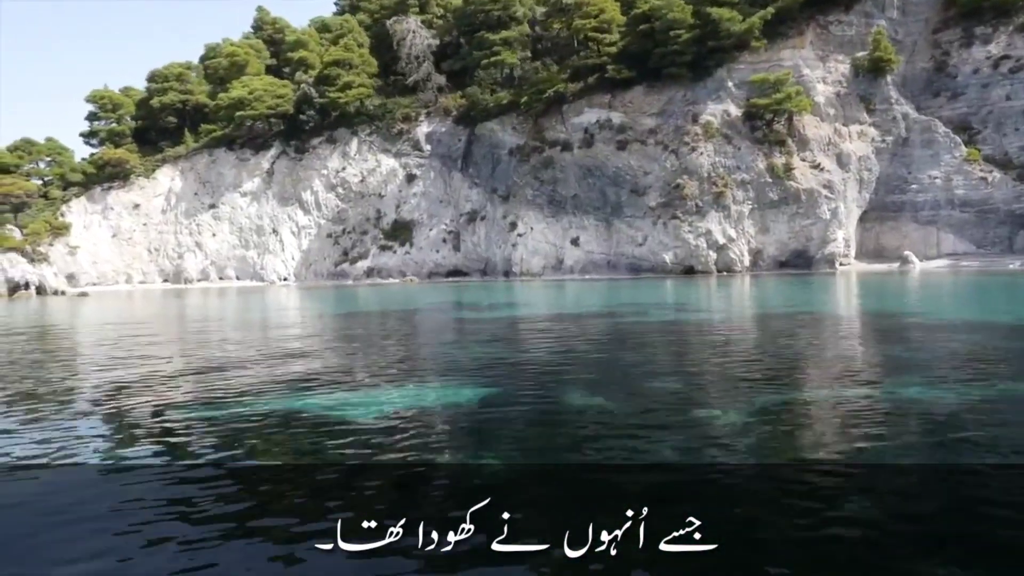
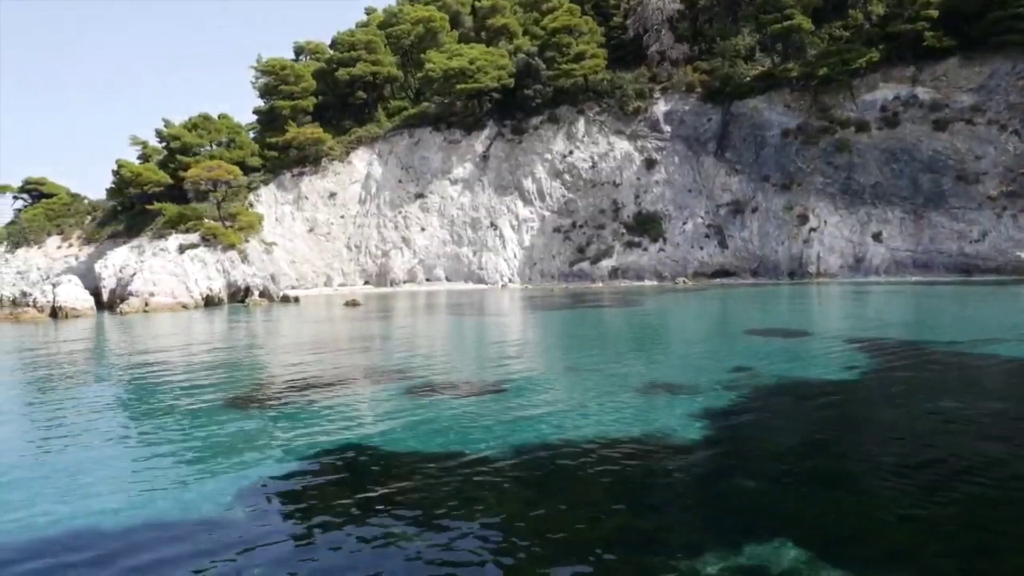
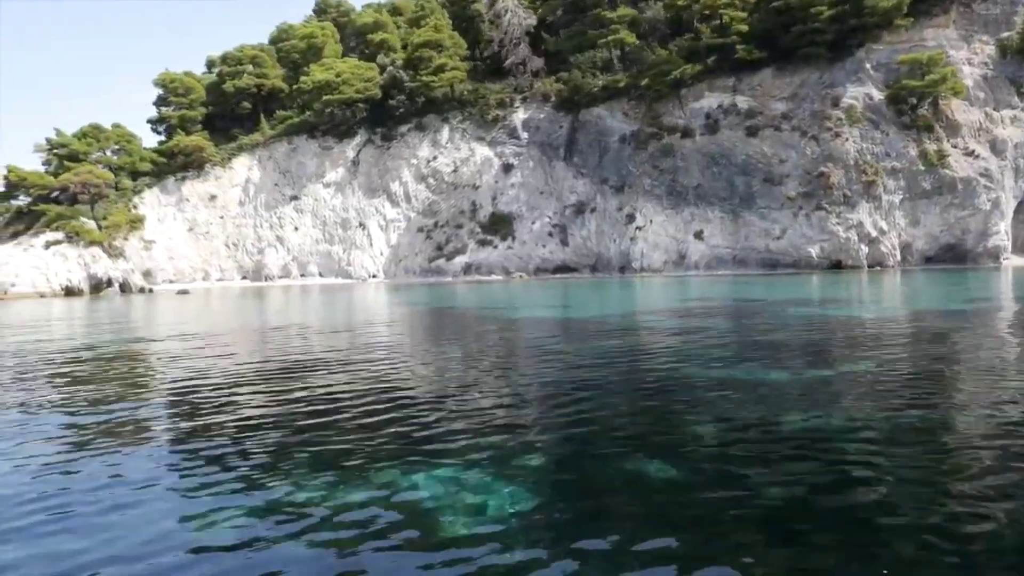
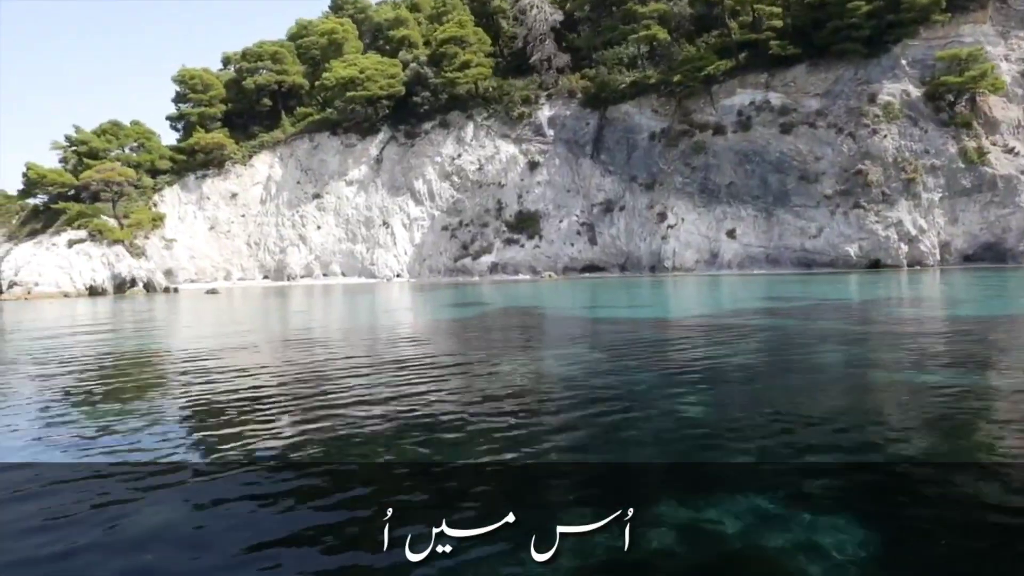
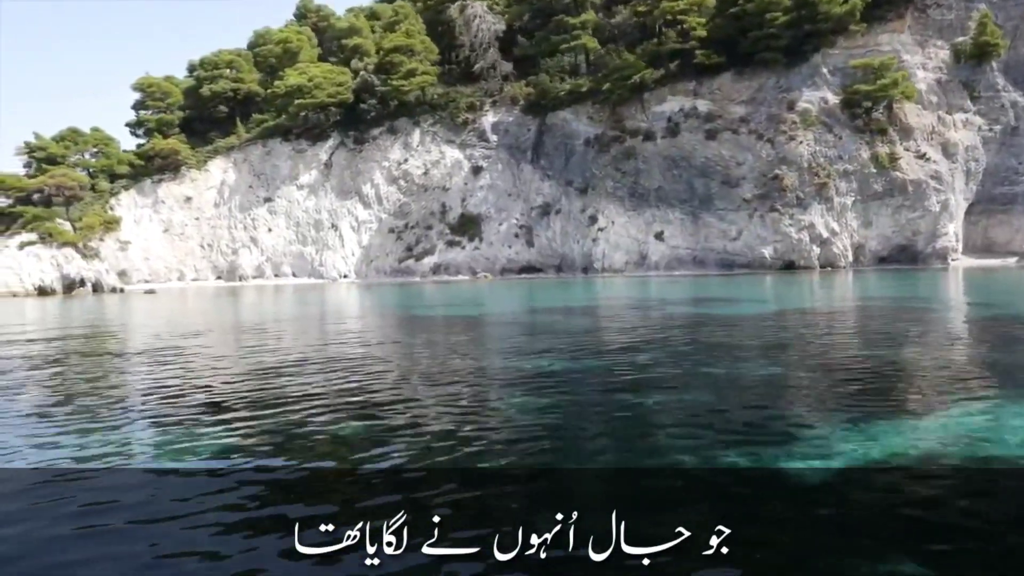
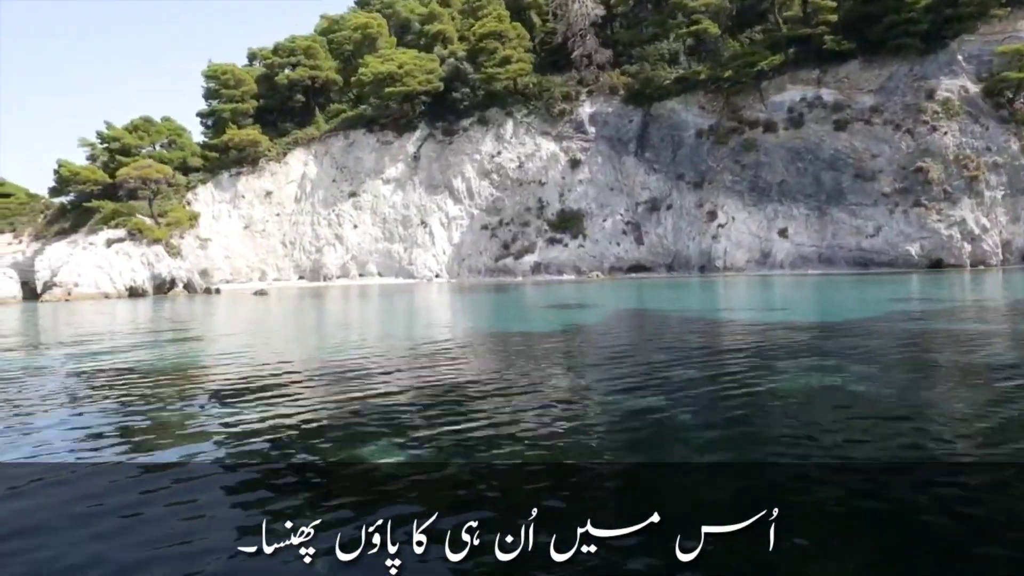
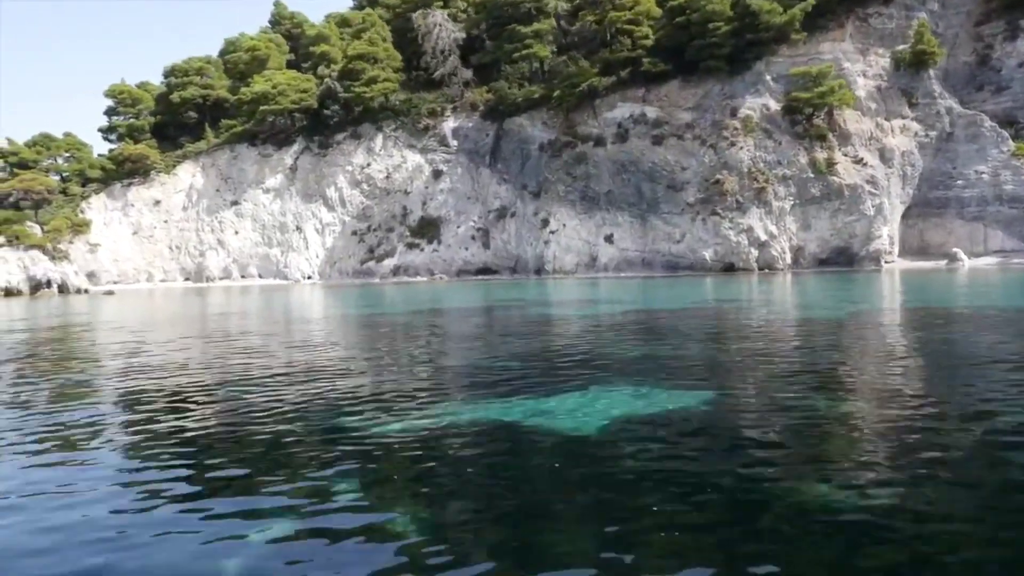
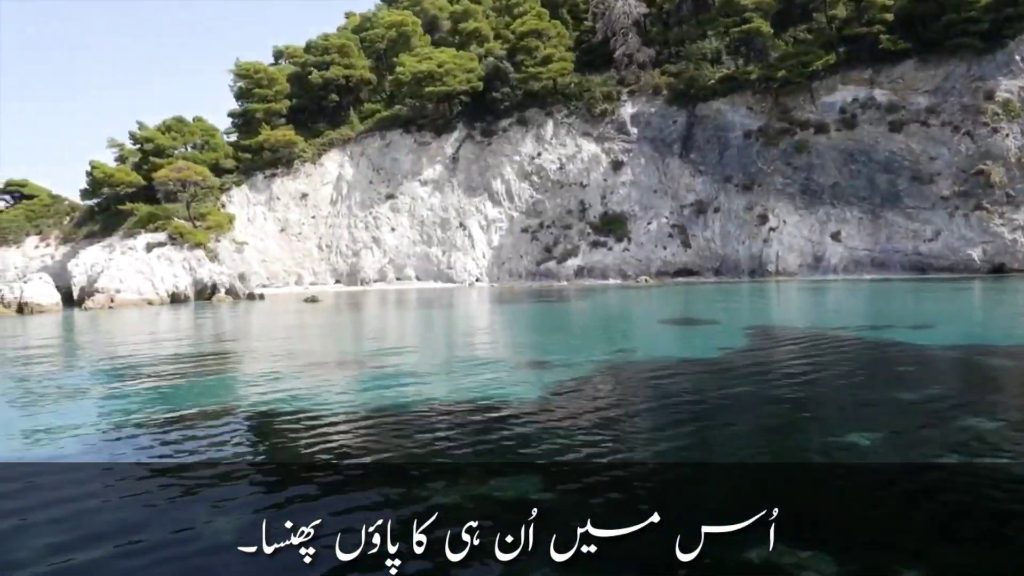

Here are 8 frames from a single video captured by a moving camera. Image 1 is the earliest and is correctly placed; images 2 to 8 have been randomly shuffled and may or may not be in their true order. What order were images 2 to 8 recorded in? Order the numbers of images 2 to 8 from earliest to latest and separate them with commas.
7, 5, 3, 4, 6, 8, 2
